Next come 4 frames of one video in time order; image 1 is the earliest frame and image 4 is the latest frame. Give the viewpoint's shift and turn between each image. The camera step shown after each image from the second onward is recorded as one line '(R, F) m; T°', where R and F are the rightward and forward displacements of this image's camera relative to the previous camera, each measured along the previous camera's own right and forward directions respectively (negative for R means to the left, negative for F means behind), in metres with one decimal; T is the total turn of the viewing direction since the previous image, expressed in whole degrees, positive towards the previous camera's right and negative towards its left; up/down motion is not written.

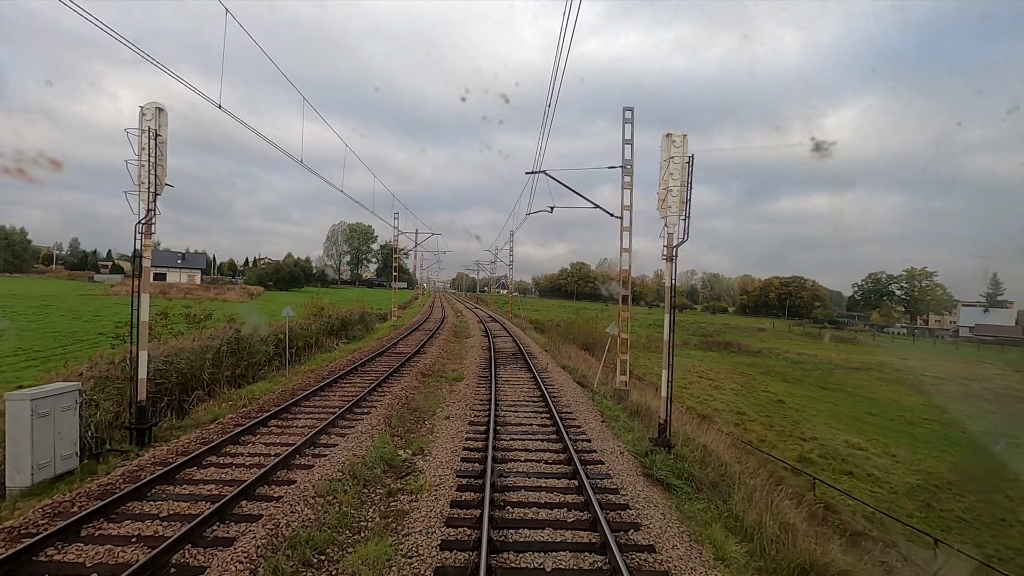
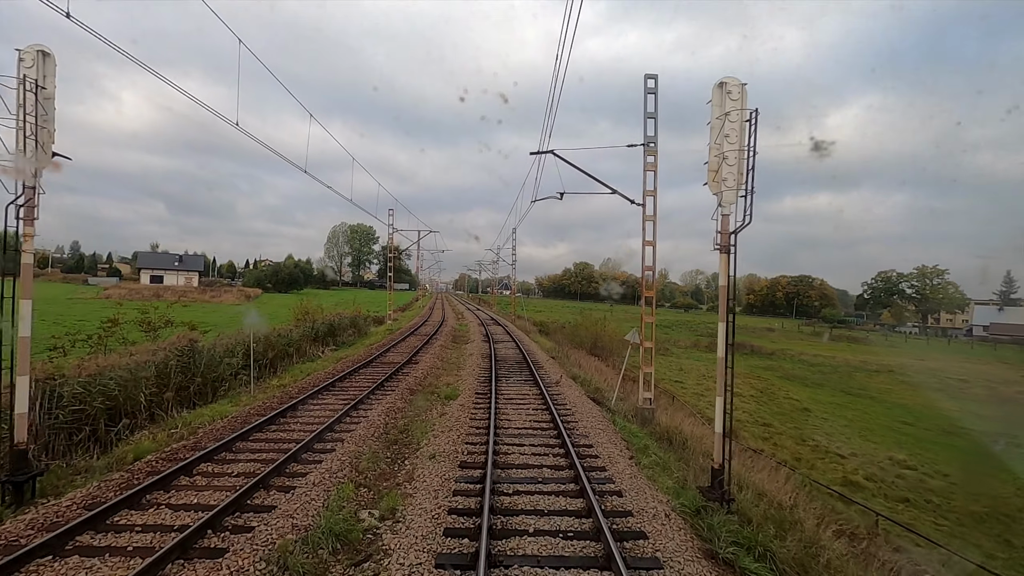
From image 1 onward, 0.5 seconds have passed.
(0.0, +1.1) m; 0°
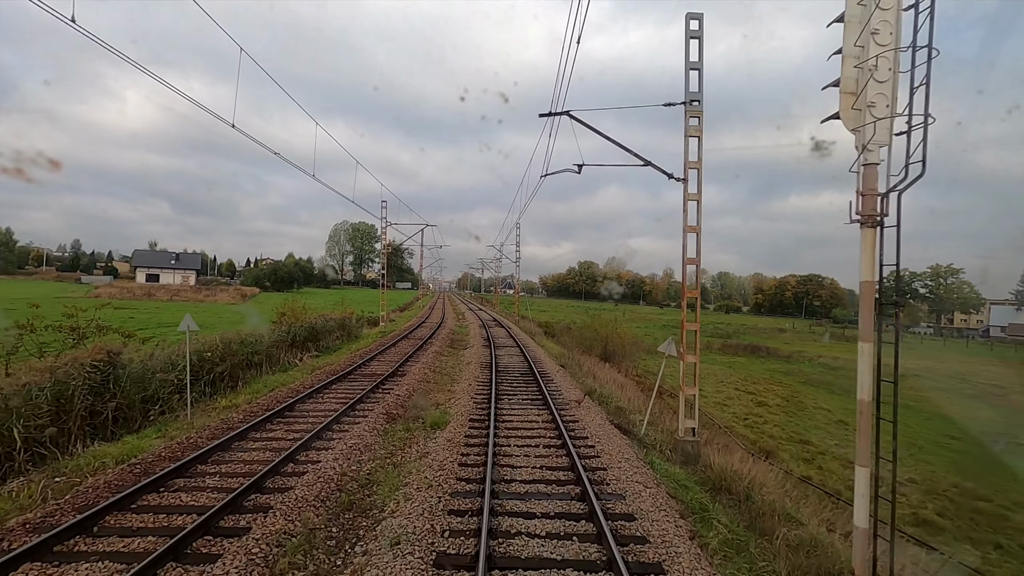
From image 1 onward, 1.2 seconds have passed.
(0.0, +1.3) m; 0°
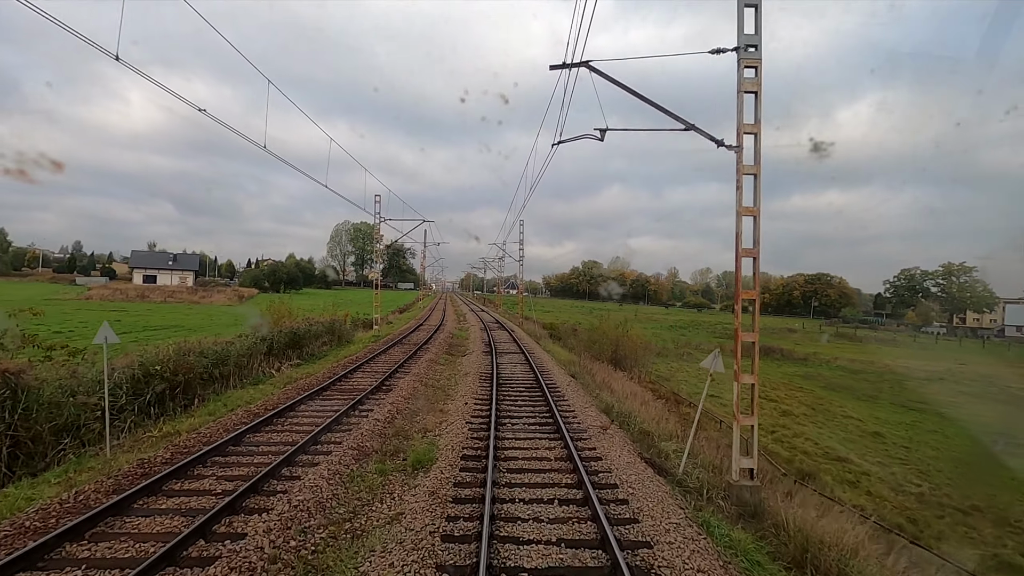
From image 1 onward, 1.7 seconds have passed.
(0.0, +1.0) m; 0°
